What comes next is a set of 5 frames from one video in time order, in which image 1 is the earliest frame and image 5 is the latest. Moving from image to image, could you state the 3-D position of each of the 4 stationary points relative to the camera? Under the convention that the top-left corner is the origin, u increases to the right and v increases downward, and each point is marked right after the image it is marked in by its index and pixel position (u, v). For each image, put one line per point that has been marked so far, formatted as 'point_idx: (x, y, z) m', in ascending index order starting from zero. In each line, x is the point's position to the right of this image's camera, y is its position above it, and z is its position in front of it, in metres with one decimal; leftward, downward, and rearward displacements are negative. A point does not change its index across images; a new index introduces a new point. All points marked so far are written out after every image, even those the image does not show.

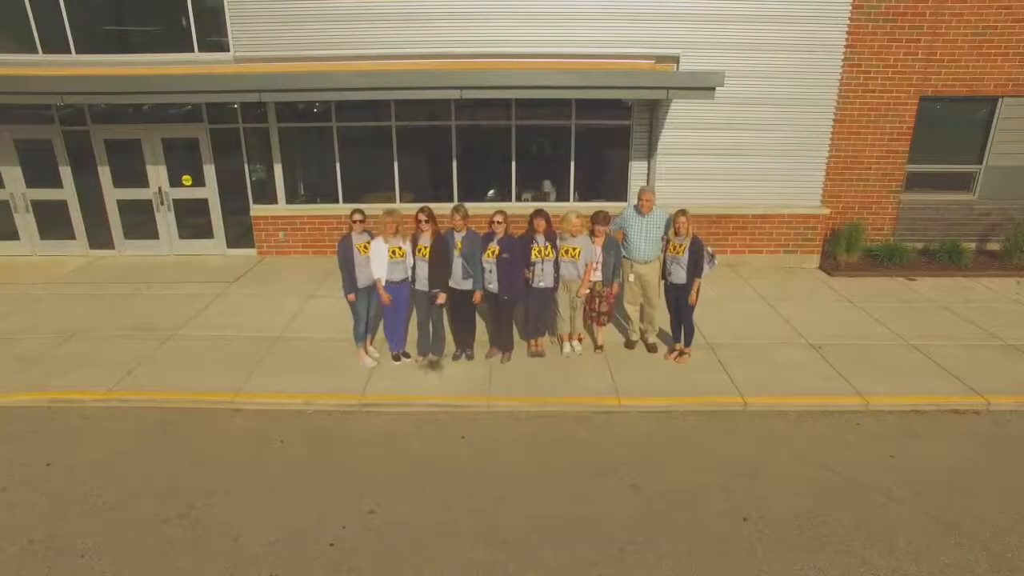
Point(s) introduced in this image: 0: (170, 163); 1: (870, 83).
0: (-4.4, +1.6, +9.2) m
1: (+4.7, +2.6, +9.1) m
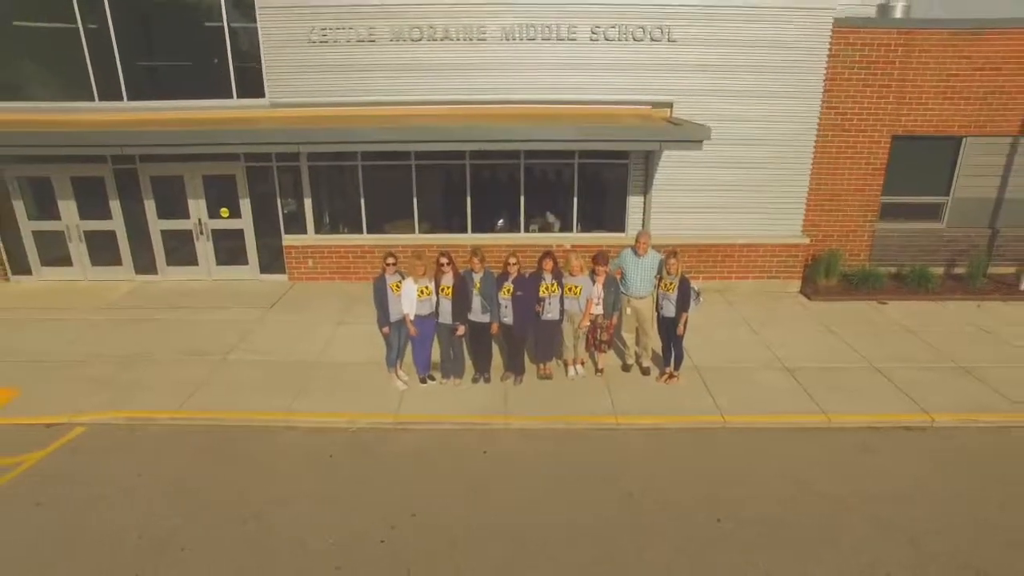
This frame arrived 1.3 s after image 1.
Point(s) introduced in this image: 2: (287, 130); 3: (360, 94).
0: (-4.3, +1.3, +10.1) m
1: (+4.8, +2.3, +10.1) m
2: (-2.7, +1.8, +8.5) m
3: (-2.1, +2.7, +9.8) m
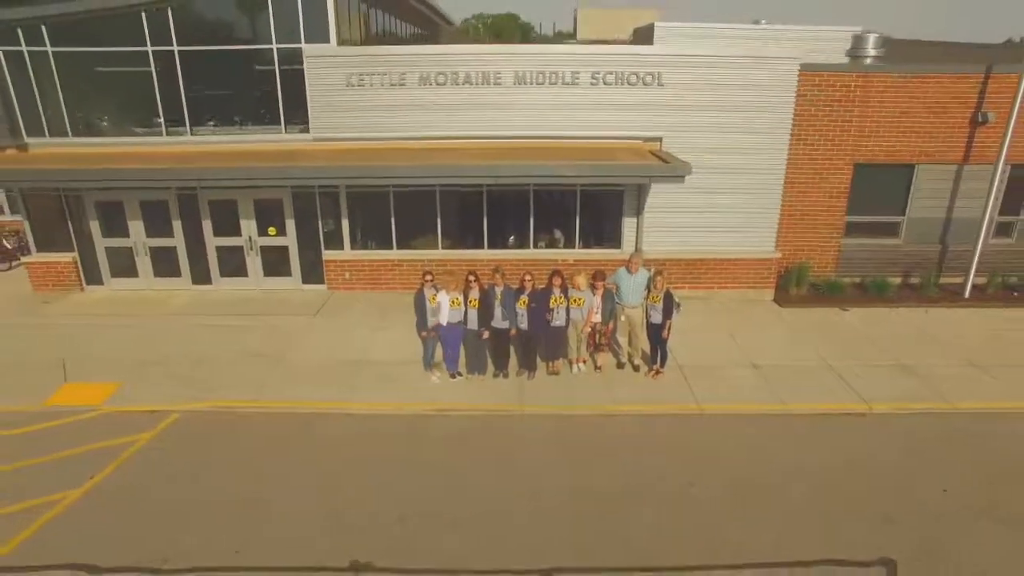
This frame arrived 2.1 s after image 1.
0: (-4.1, +1.1, +11.6) m
1: (+4.9, +2.2, +11.6) m
2: (-2.5, +1.6, +10.0) m
3: (-1.9, +2.5, +11.3) m
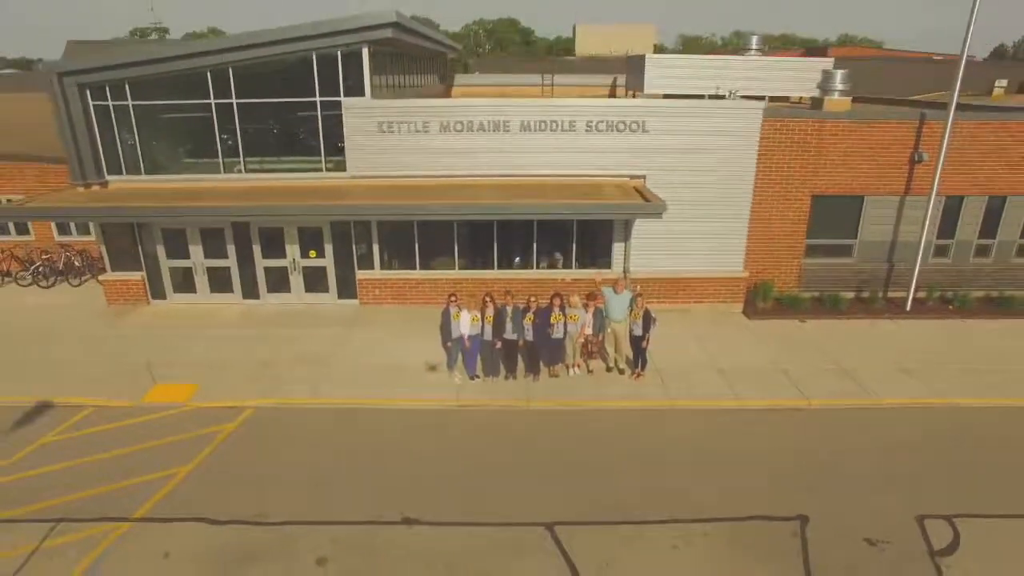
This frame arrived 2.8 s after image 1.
0: (-4.0, +0.8, +13.5) m
1: (+5.1, +1.9, +13.5) m
2: (-2.4, +1.4, +12.0) m
3: (-1.8, +2.2, +13.3) m
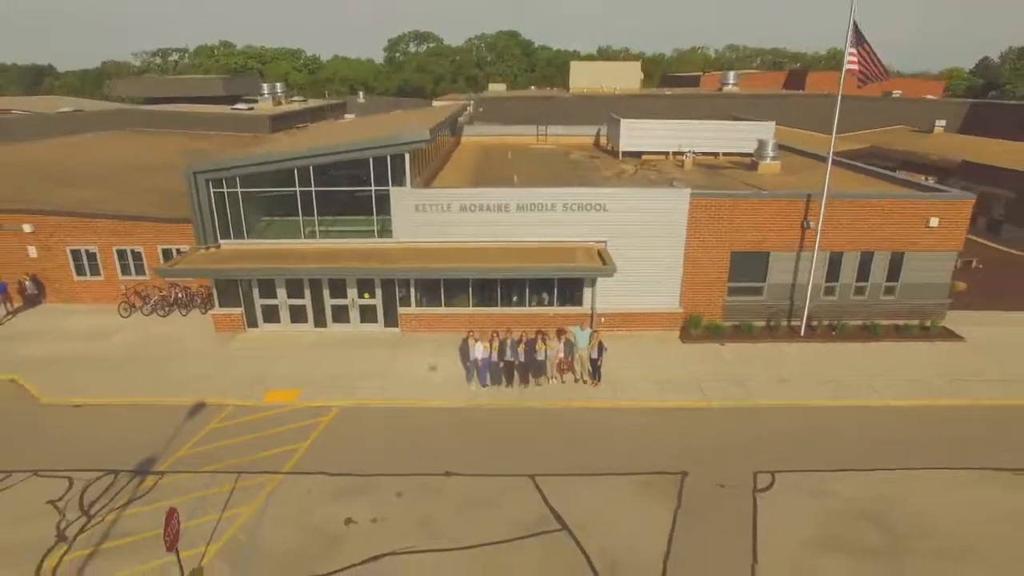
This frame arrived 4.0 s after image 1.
0: (-4.0, 0.0, +18.7) m
1: (+5.0, +1.1, +18.6) m
2: (-2.5, +0.5, +17.1) m
3: (-1.8, +1.4, +18.4) m
